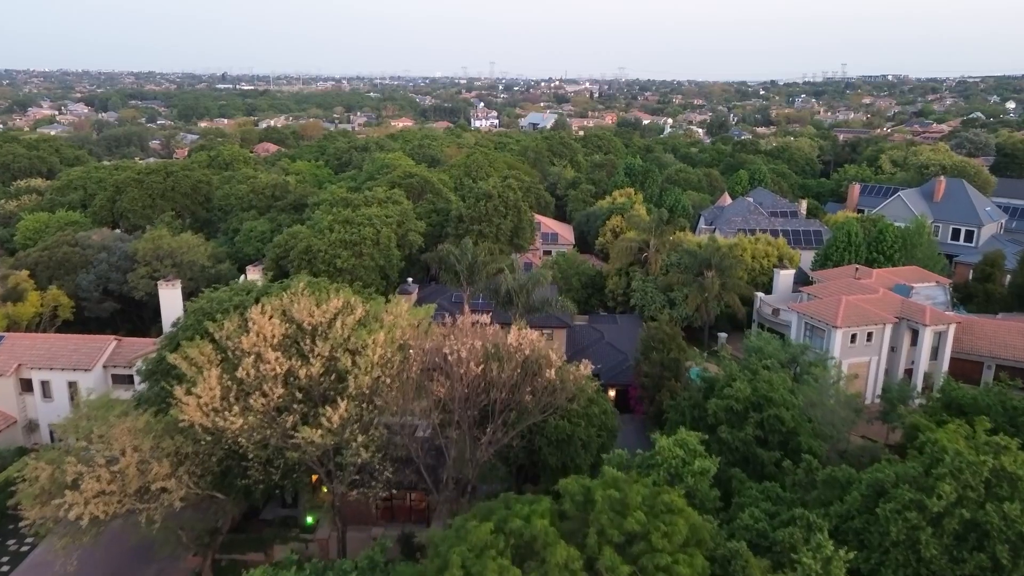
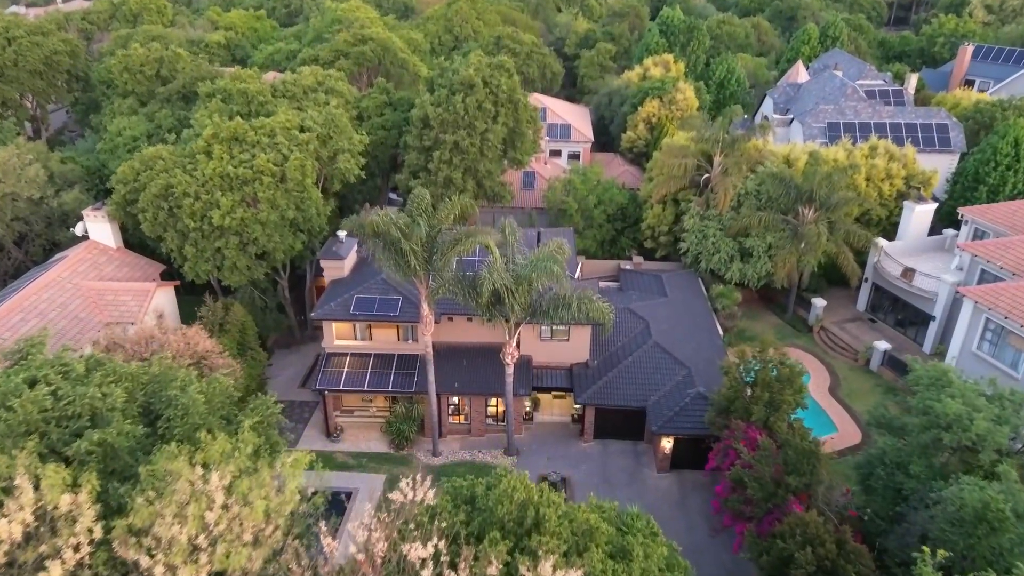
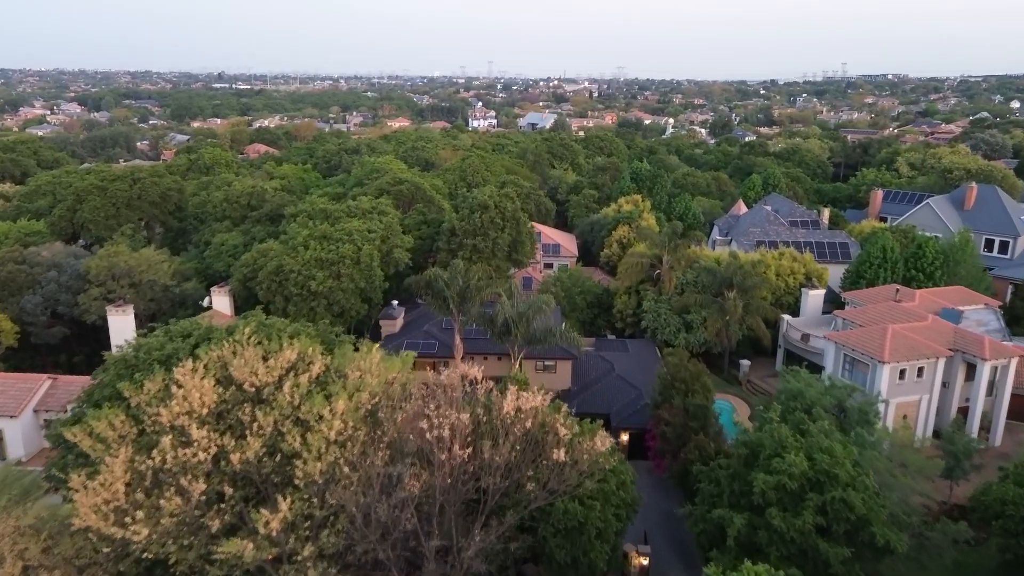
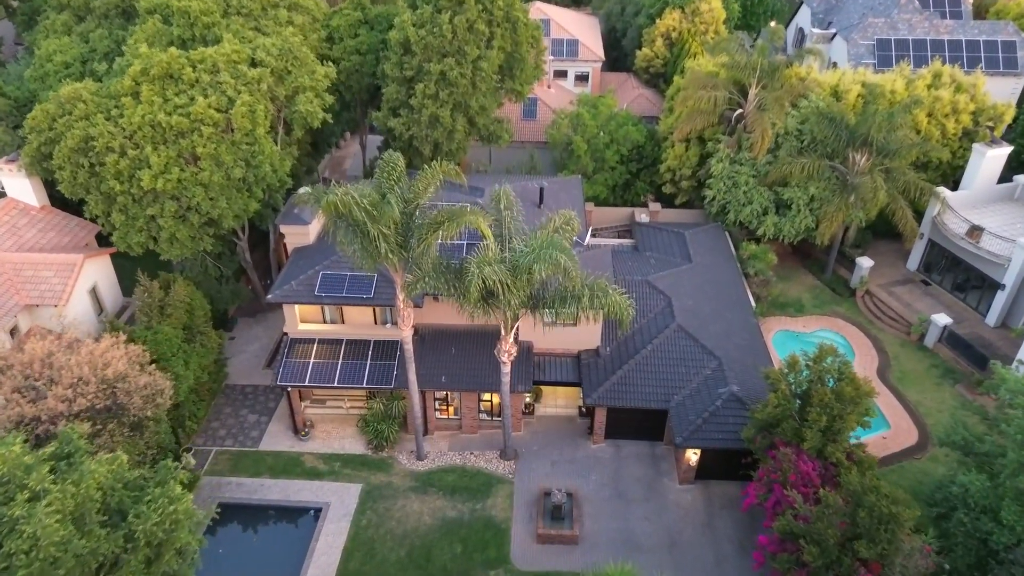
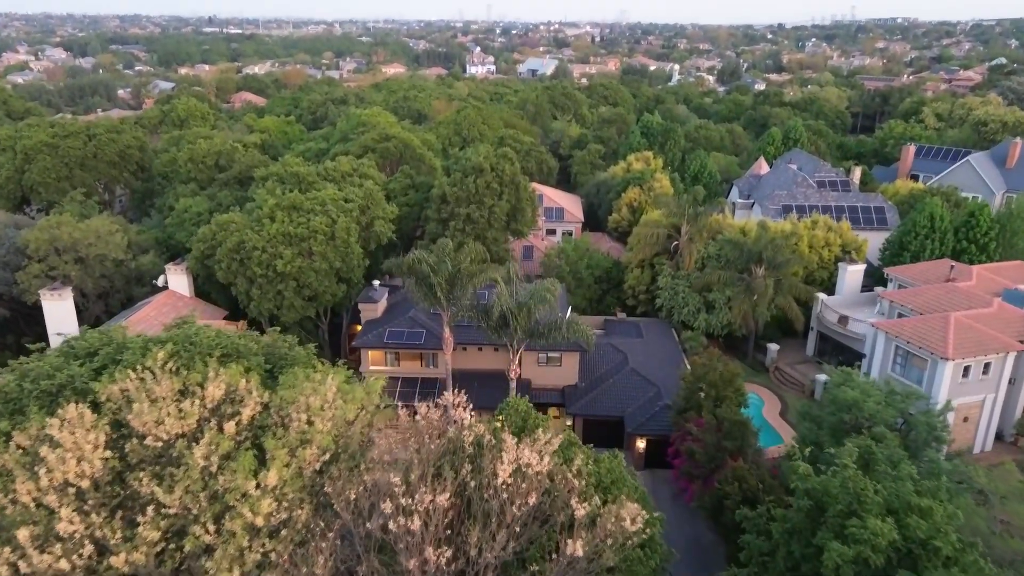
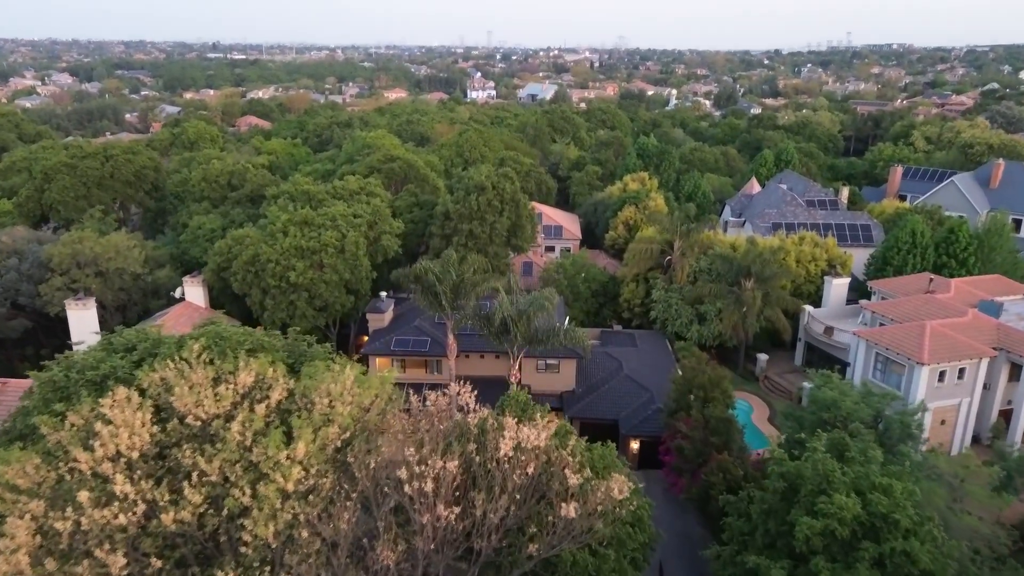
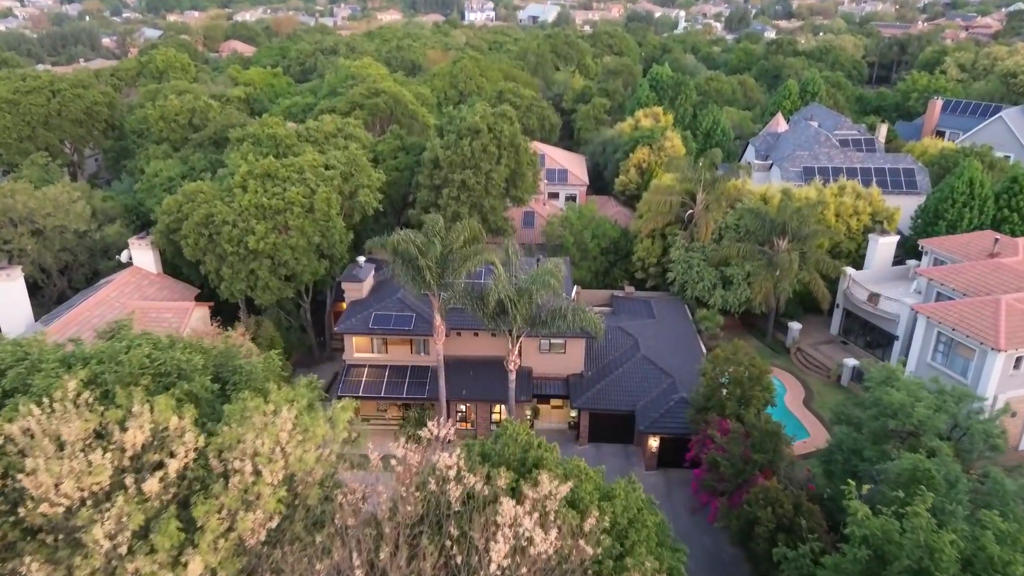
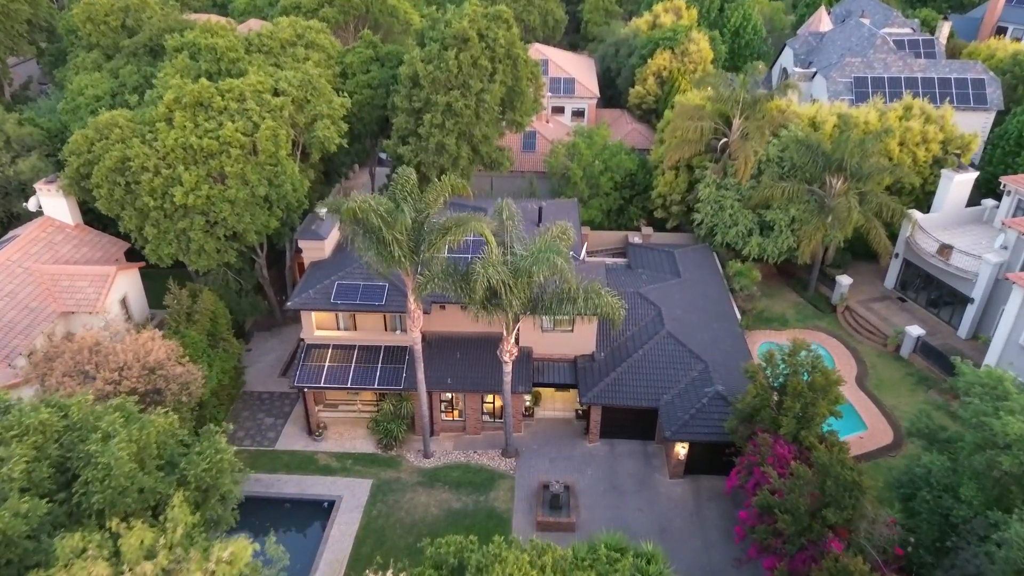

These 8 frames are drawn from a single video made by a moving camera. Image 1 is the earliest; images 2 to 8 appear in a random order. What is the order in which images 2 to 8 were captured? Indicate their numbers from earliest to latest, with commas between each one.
3, 6, 5, 7, 2, 8, 4
